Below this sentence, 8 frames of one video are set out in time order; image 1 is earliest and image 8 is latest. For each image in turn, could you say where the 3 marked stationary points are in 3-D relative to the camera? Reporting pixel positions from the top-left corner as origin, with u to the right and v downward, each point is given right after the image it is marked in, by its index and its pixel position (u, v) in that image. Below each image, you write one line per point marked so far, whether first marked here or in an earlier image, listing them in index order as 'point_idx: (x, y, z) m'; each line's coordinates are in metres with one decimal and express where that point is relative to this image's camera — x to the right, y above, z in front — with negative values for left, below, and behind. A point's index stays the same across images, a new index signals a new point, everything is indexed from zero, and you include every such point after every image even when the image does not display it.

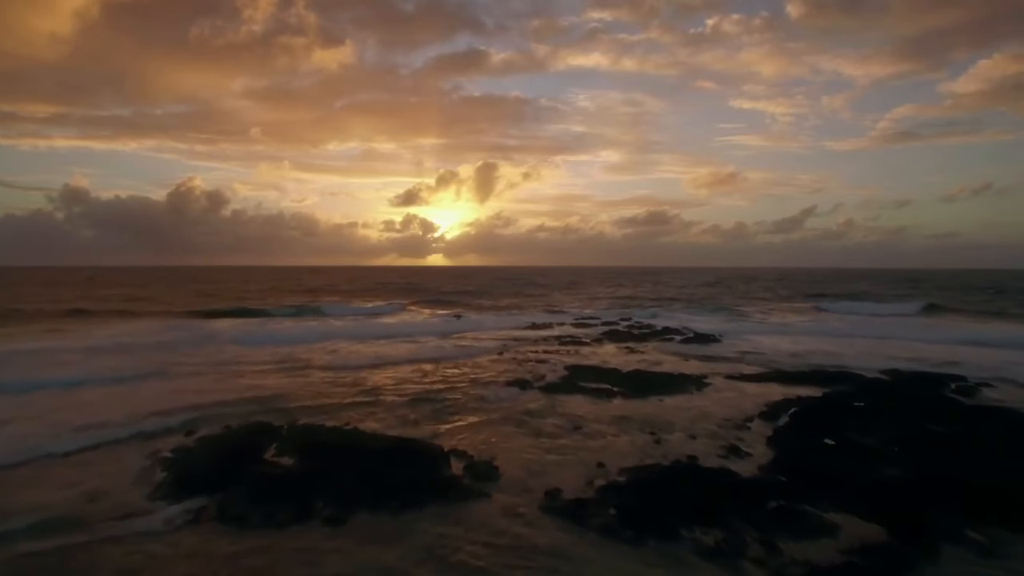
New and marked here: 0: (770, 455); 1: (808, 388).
0: (+4.8, -3.1, +10.8) m
1: (+8.4, -2.9, +16.7) m
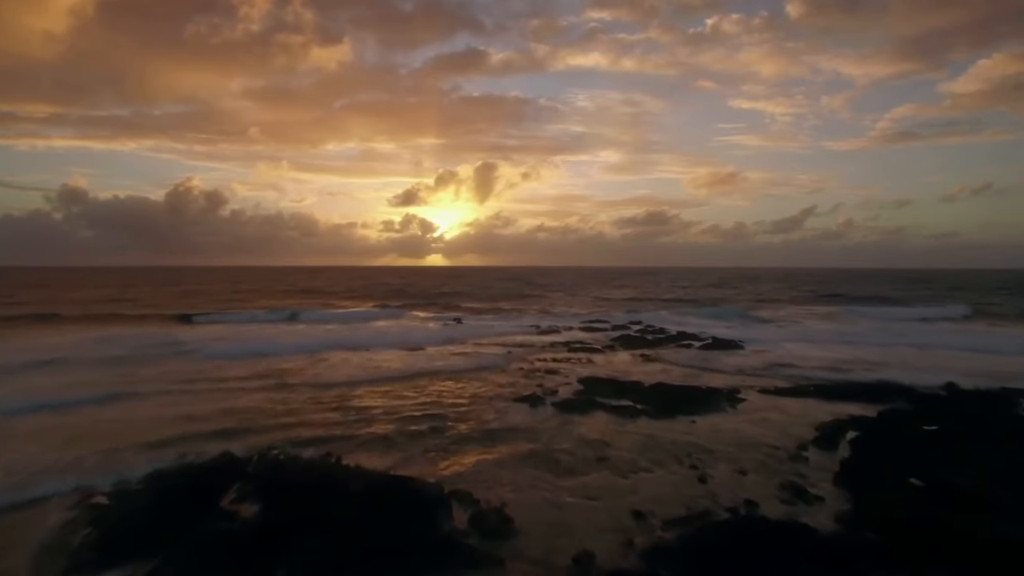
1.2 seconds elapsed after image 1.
0: (+5.0, -3.2, +8.8) m
1: (+8.6, -3.0, +14.7) m
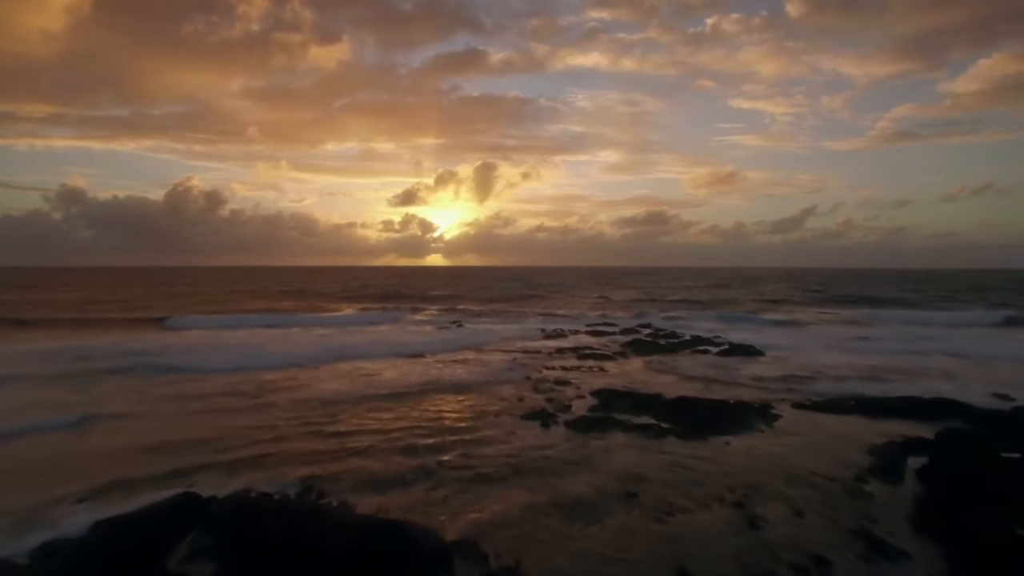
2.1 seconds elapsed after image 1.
0: (+5.2, -3.3, +7.2) m
1: (+8.8, -3.0, +13.1) m
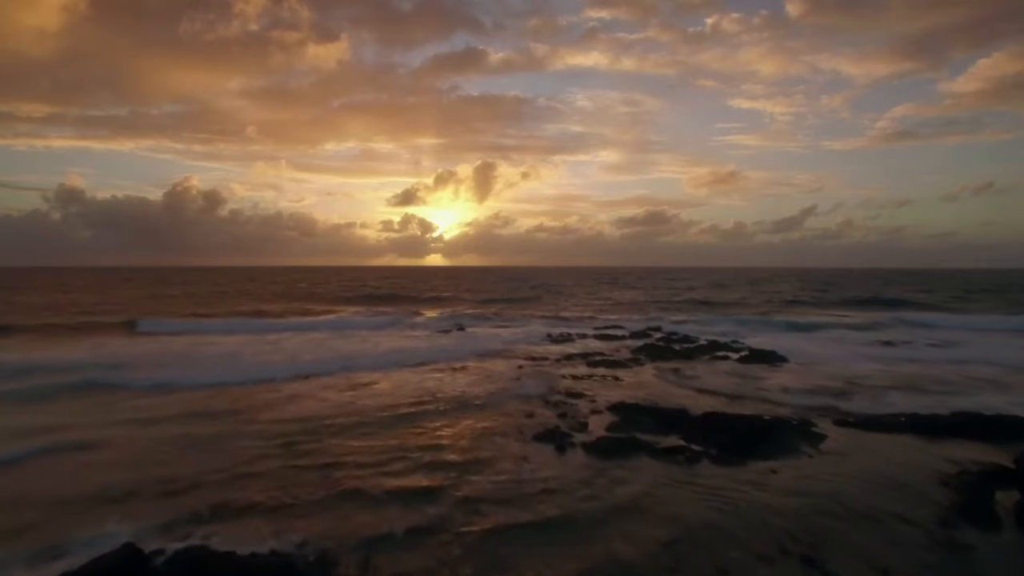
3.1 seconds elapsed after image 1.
0: (+5.4, -3.3, +5.6) m
1: (+9.0, -3.1, +11.5) m
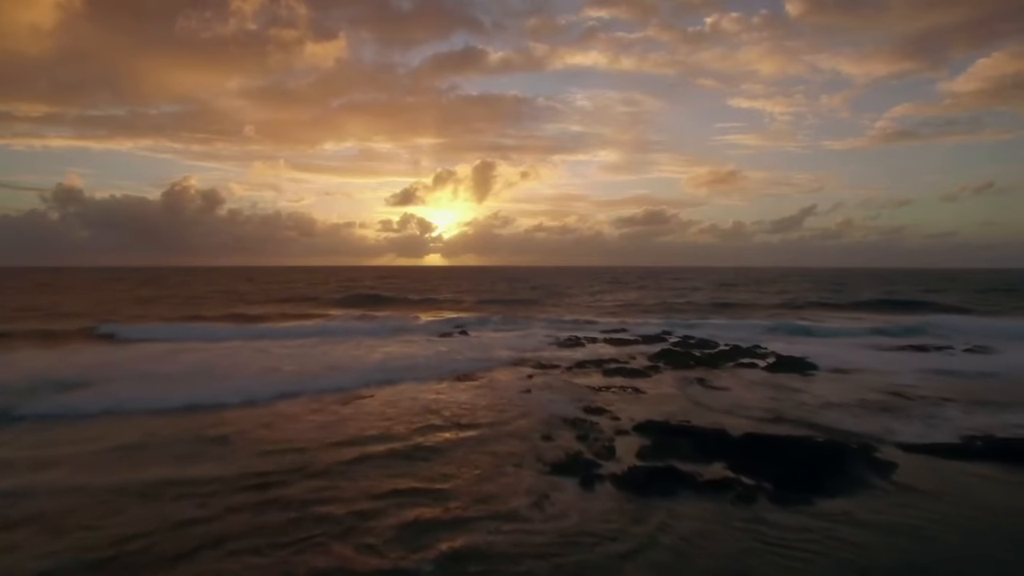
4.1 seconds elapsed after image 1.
0: (+5.7, -3.4, +3.7) m
1: (+9.3, -3.2, +9.6) m
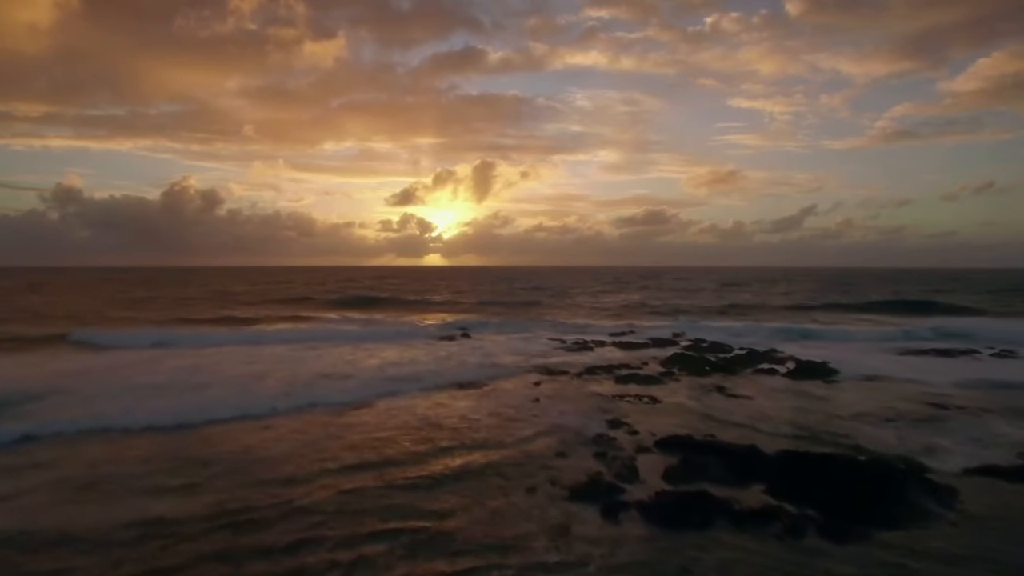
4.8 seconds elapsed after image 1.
0: (+5.9, -3.4, +2.6) m
1: (+9.5, -3.2, +8.5) m
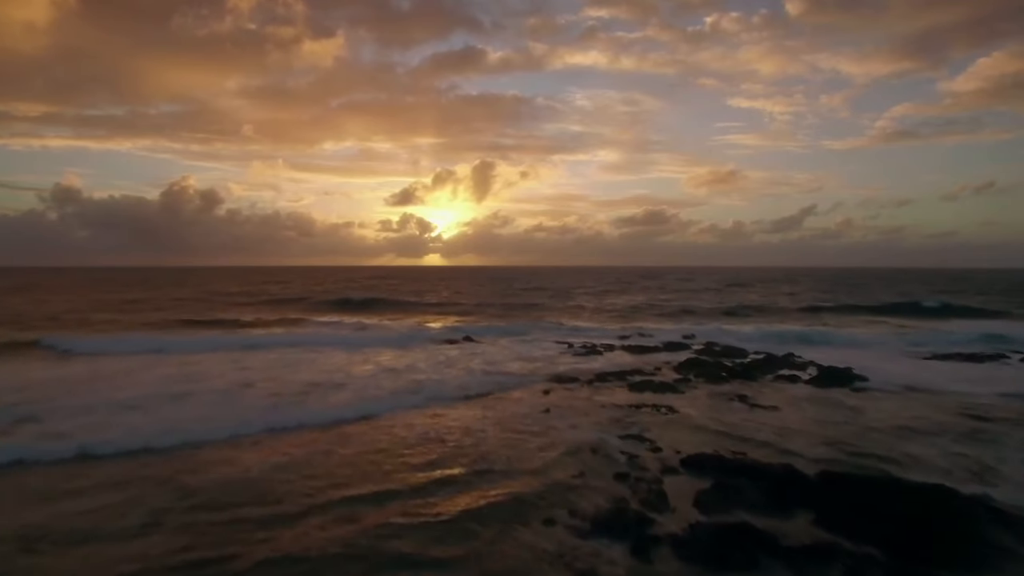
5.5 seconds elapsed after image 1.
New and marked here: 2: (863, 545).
0: (+6.1, -3.5, +1.5) m
1: (+9.8, -3.3, +7.4) m
2: (+4.7, -3.4, +7.8) m
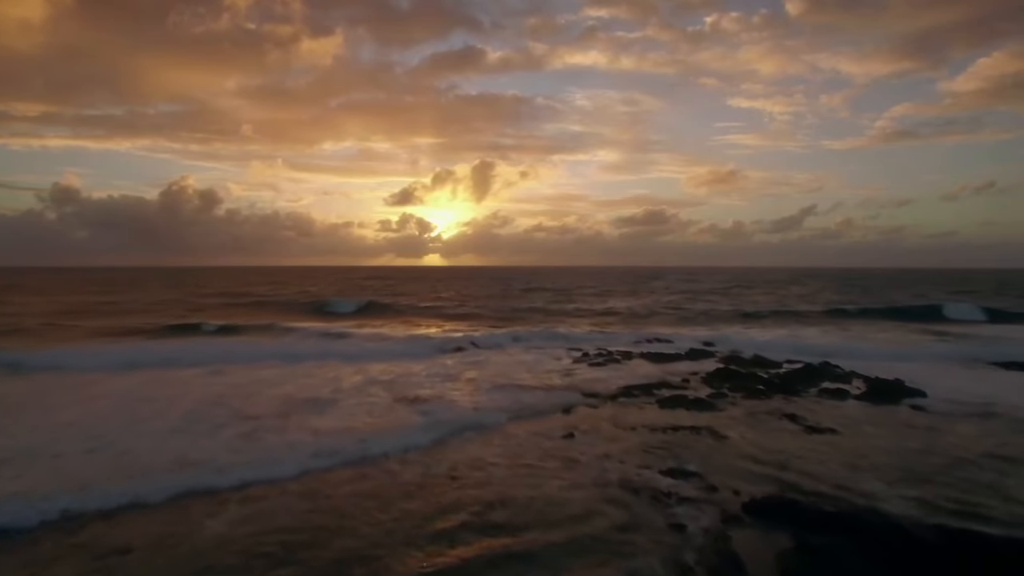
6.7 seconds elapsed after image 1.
0: (+6.5, -3.6, -0.5) m
1: (+10.2, -3.4, +5.4) m
2: (+5.1, -3.5, +5.8) m
